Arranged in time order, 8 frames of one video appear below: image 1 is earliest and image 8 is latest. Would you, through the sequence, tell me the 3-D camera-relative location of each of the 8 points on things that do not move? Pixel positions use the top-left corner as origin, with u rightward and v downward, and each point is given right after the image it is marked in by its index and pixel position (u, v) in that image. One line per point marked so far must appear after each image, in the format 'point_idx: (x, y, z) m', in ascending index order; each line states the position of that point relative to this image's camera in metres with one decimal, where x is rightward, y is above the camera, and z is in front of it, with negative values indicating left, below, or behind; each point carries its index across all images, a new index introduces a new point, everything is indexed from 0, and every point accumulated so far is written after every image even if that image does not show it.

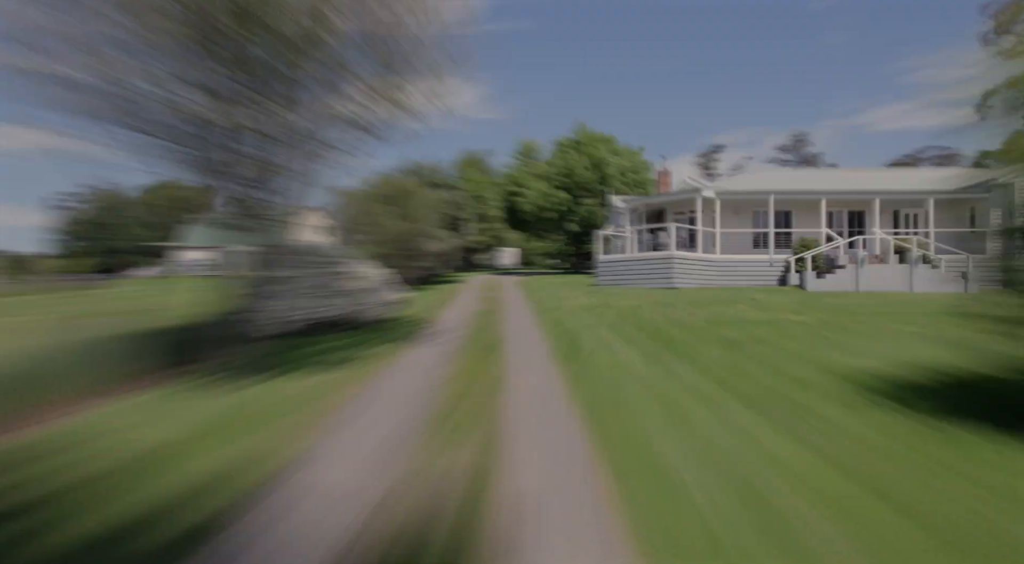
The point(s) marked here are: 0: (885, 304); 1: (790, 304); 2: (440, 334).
0: (+9.2, -0.6, +16.5) m
1: (+6.8, -0.6, +16.2) m
2: (-1.4, -0.8, +11.7) m
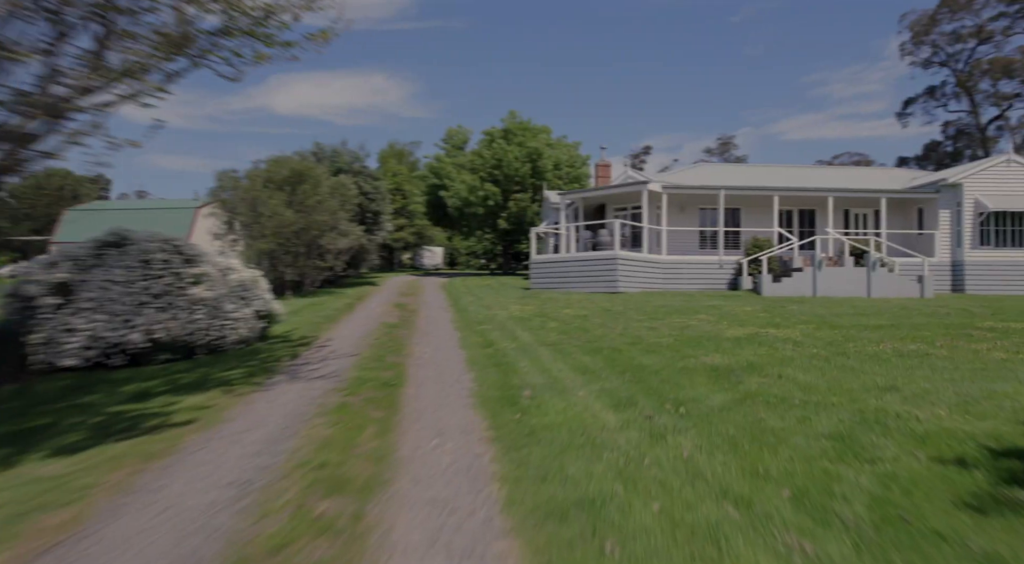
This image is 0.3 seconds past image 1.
0: (+7.5, -0.7, +14.5) m
1: (+5.1, -0.7, +14.0) m
2: (-2.5, -0.9, +8.7) m
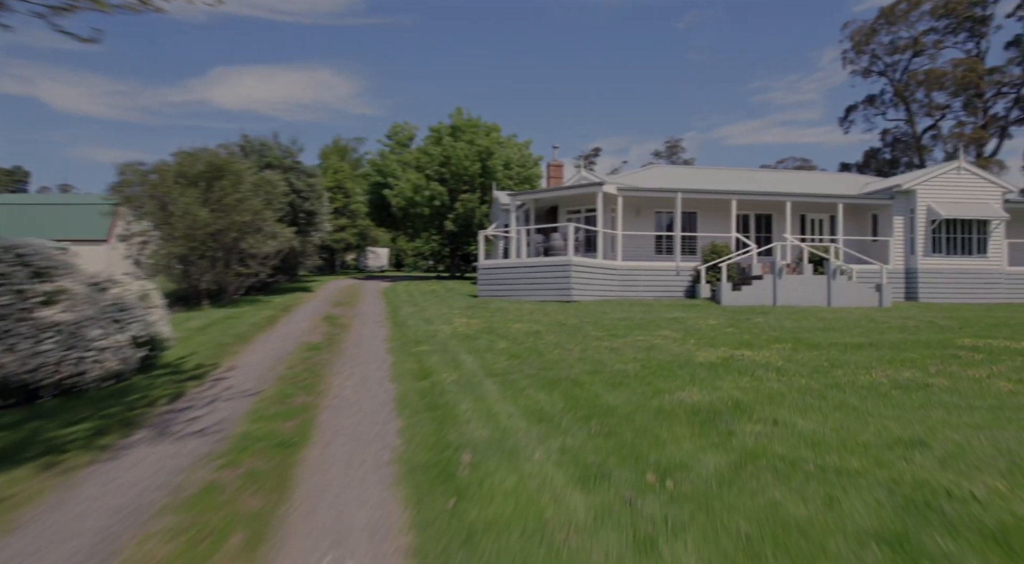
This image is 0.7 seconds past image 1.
0: (+6.4, -0.9, +13.6) m
1: (+4.0, -0.9, +12.9) m
2: (-3.2, -1.1, +7.0) m
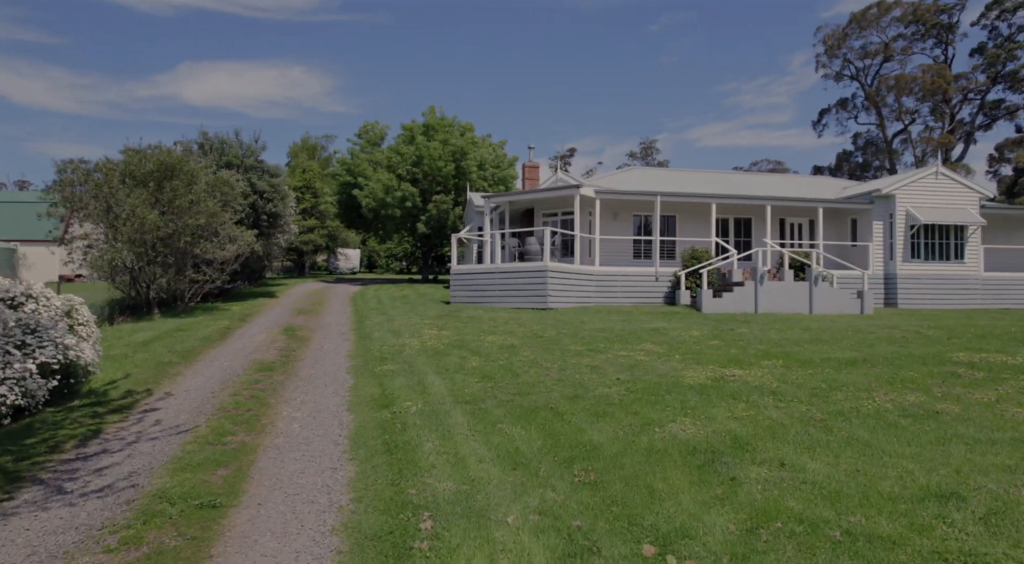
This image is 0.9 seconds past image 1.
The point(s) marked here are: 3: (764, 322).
0: (+5.8, -1.1, +13.1) m
1: (+3.5, -1.1, +12.3) m
2: (-3.4, -1.2, +6.1) m
3: (+6.0, -1.0, +15.8) m
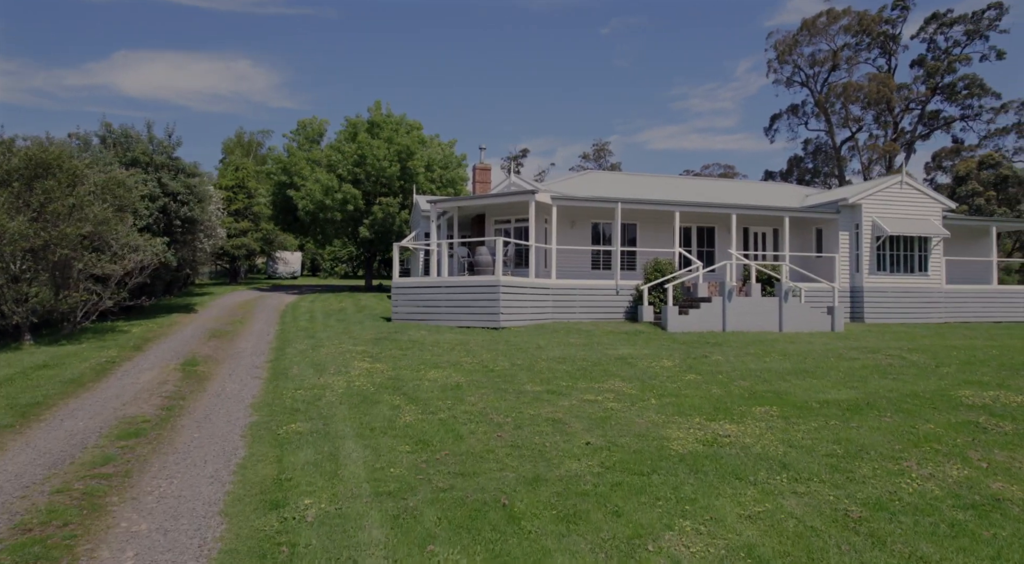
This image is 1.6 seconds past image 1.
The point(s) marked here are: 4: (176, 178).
0: (+4.9, -1.5, +11.7) m
1: (+2.7, -1.5, +10.7) m
2: (-3.9, -1.6, +4.0) m
3: (+4.9, -1.4, +14.4) m
4: (-8.6, +2.7, +17.0) m
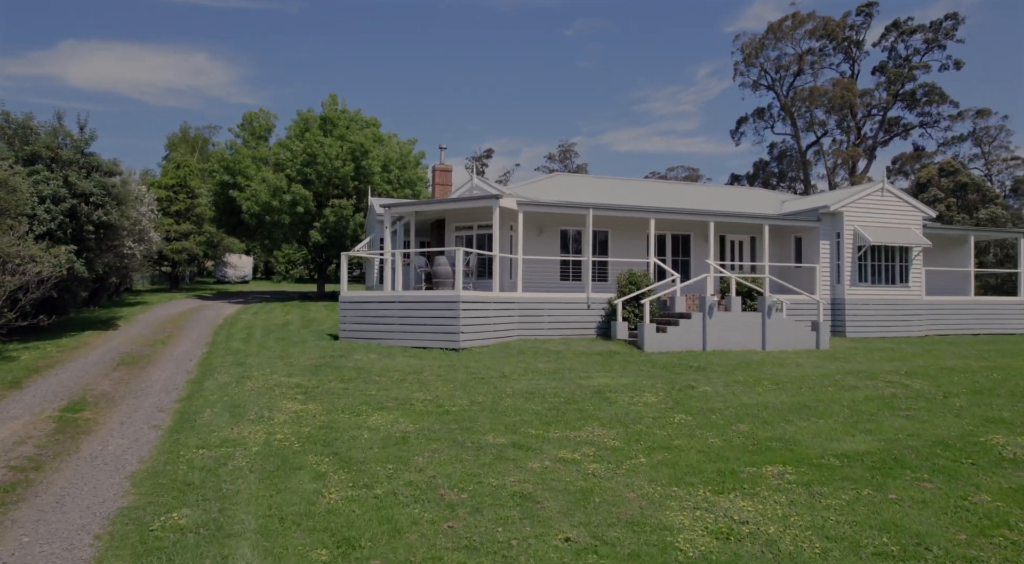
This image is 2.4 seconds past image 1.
0: (+4.3, -1.9, +10.3) m
1: (+2.1, -1.8, +9.2) m
2: (-4.0, -1.9, +2.2) m
3: (+4.1, -1.7, +13.0) m
4: (-9.5, +2.3, +14.8) m
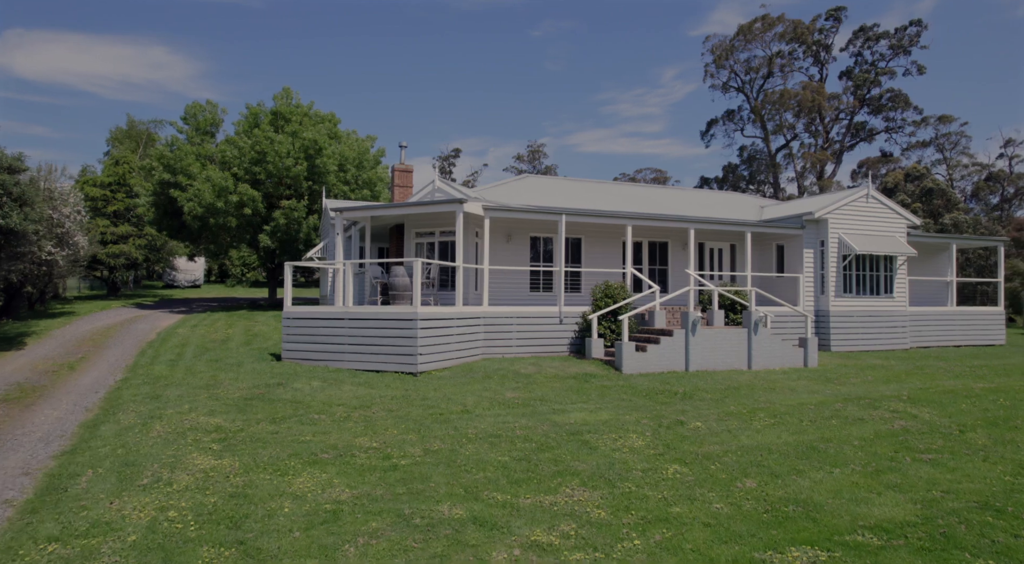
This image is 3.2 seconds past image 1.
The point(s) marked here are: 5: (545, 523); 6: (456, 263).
0: (+3.8, -2.2, +8.9) m
1: (+1.7, -2.1, +7.7) m
2: (-4.1, -2.2, +0.4) m
3: (+3.5, -2.0, +11.6) m
4: (-10.2, +2.1, +12.8) m
5: (+0.3, -2.2, +6.0) m
6: (-1.2, +0.4, +15.0) m
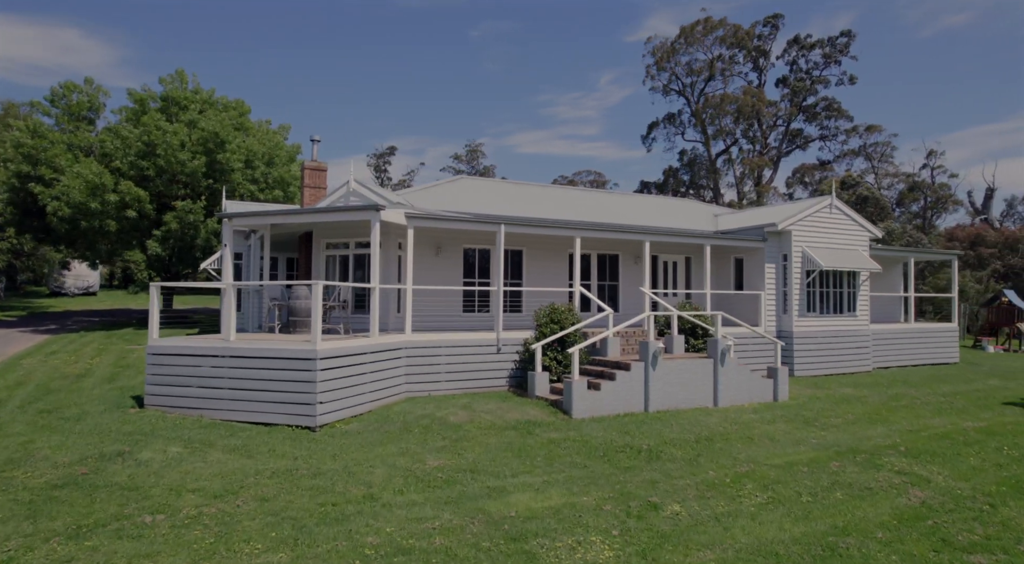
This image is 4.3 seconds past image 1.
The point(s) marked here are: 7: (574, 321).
0: (+3.0, -2.7, +6.7) m
1: (+1.0, -2.6, +5.3) m
2: (-4.1, -2.7, -2.5) m
3: (+2.4, -2.5, +9.3) m
4: (-11.3, +1.7, +9.2) m
5: (-0.2, -2.6, +3.5) m
6: (-2.6, 0.0, +12.3) m
7: (+1.3, -0.8, +13.6) m
